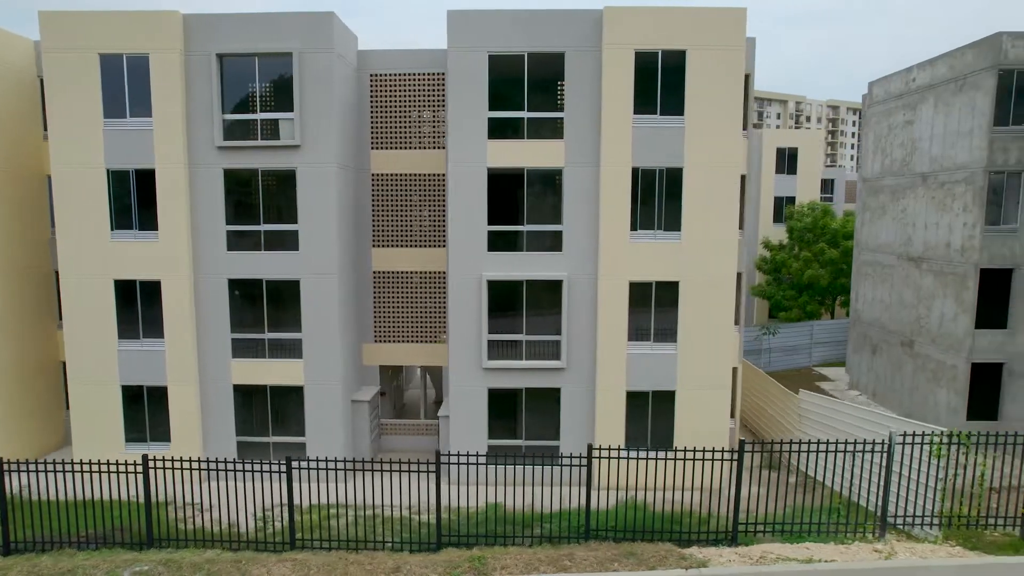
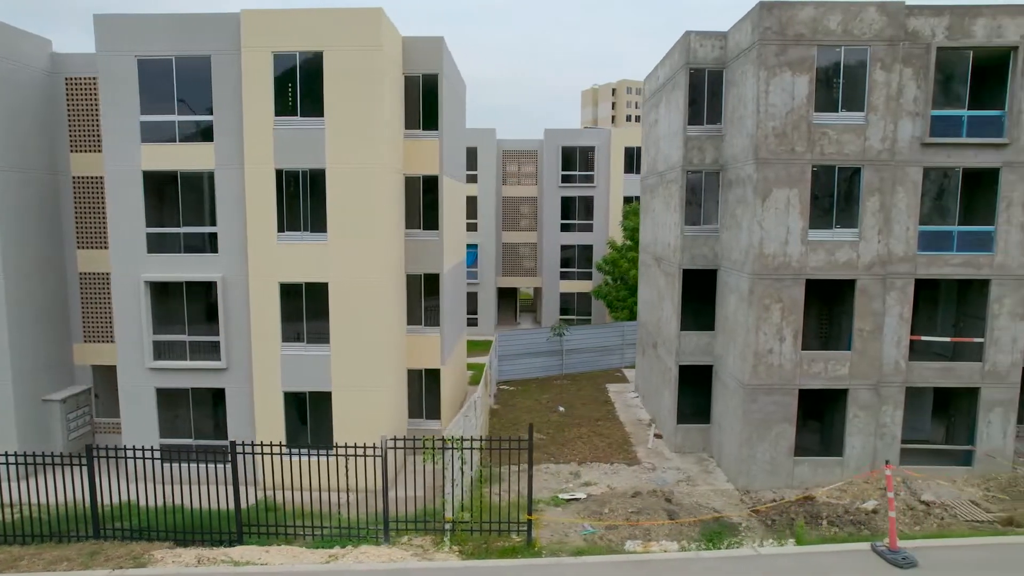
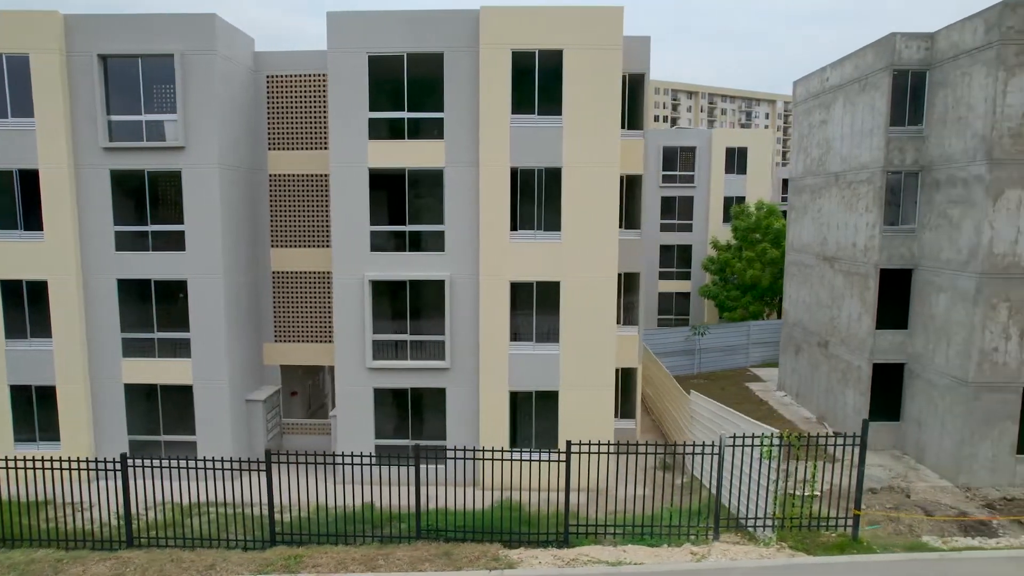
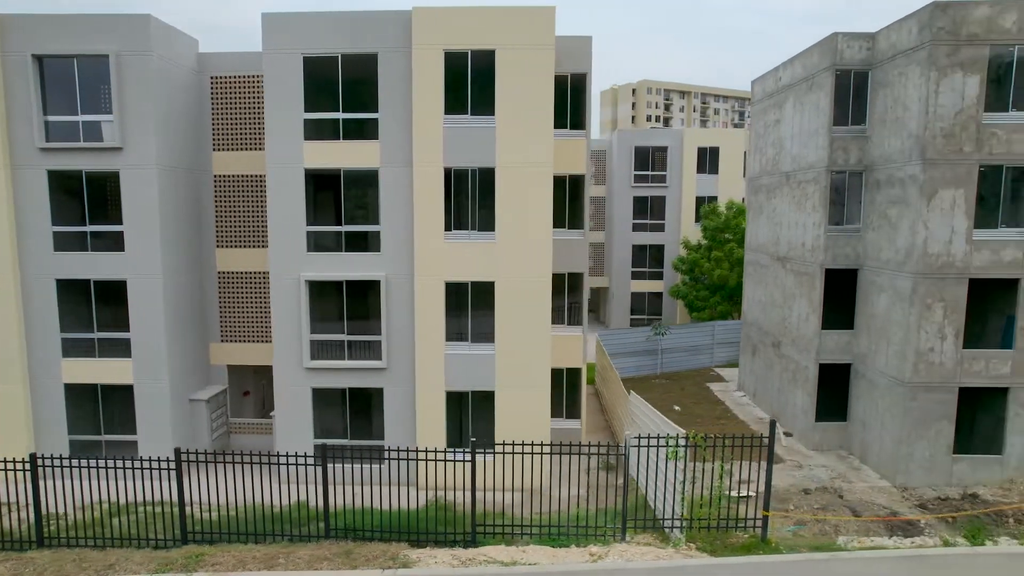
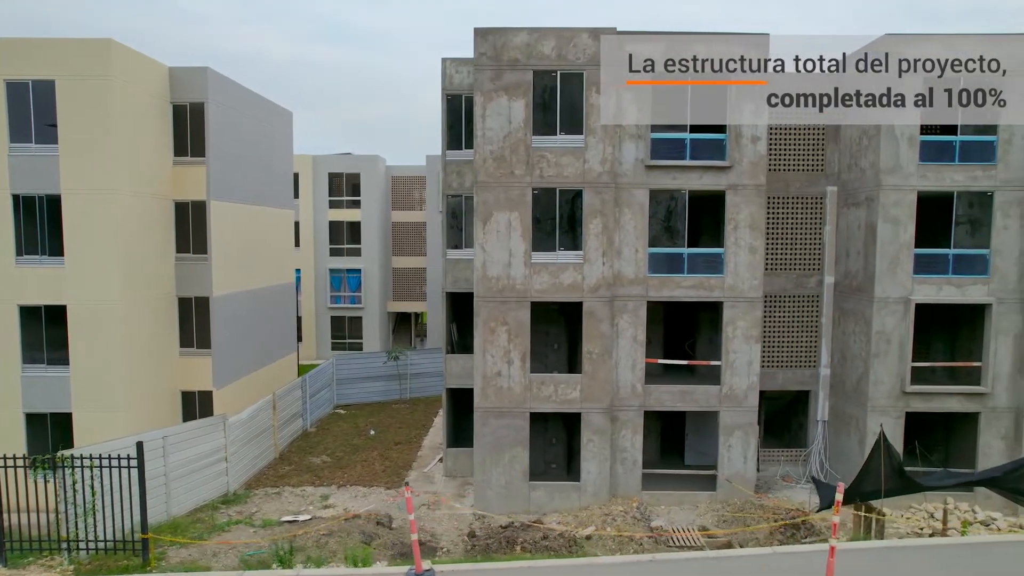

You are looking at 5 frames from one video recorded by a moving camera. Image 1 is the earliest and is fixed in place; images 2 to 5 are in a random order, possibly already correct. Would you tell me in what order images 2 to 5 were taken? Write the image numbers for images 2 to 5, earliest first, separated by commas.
3, 4, 2, 5
